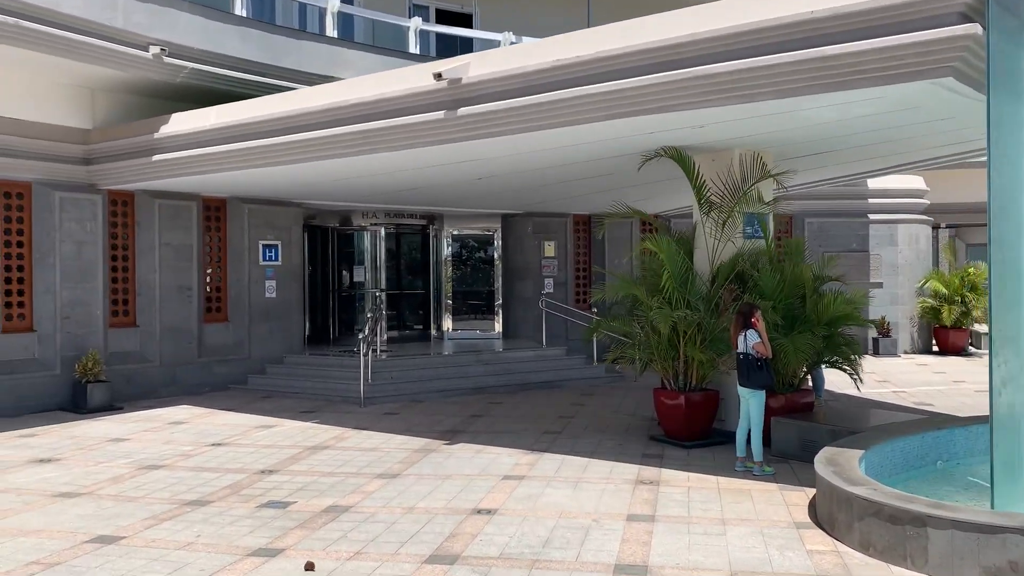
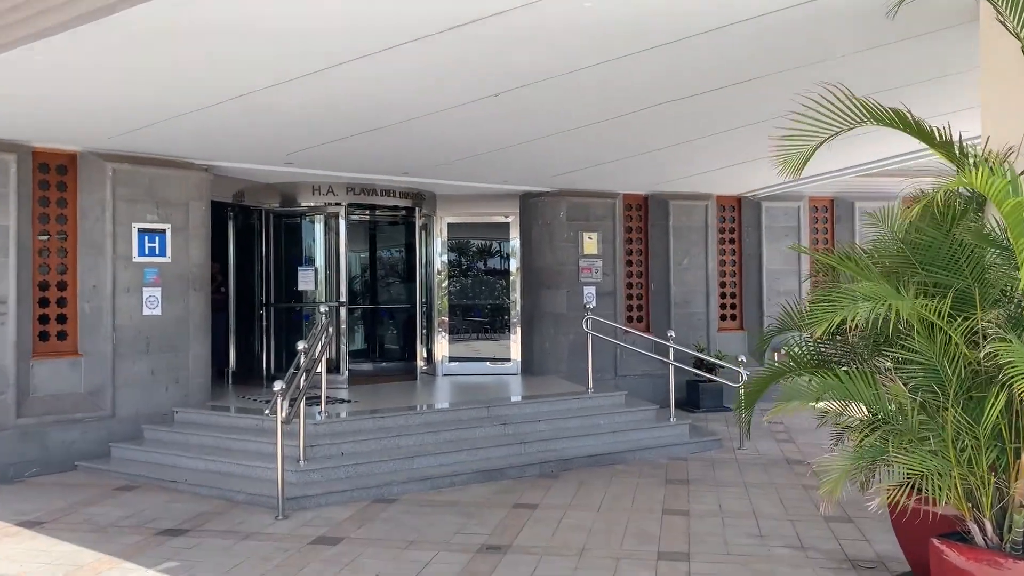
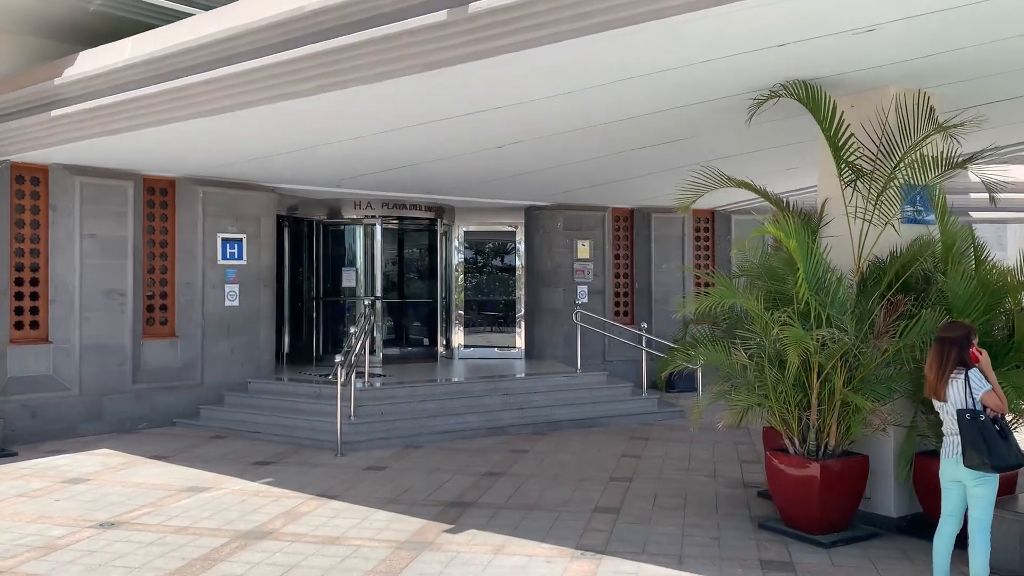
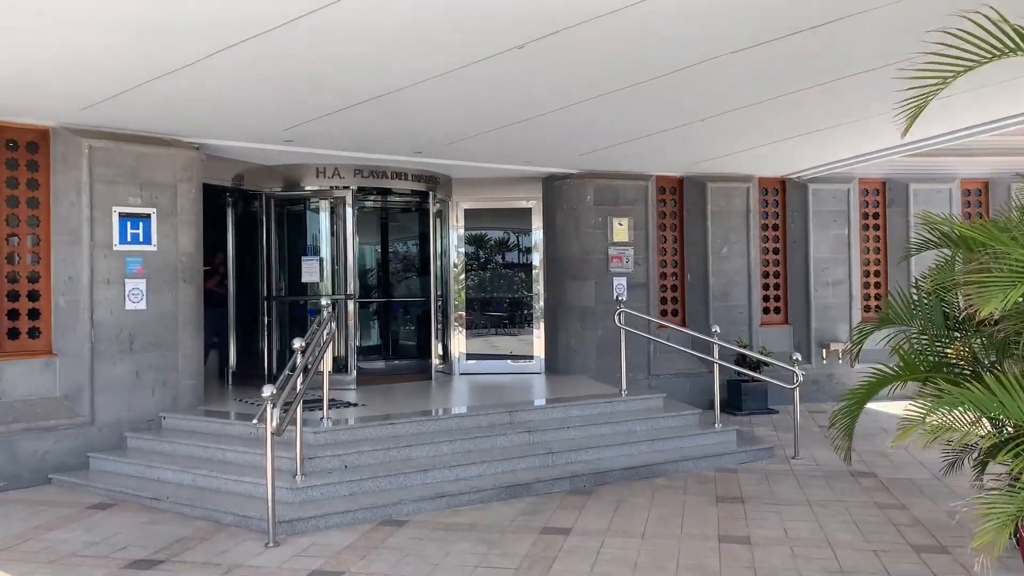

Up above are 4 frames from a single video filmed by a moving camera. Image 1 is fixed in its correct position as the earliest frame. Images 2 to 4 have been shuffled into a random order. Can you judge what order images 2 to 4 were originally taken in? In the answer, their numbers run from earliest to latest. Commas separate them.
3, 2, 4
